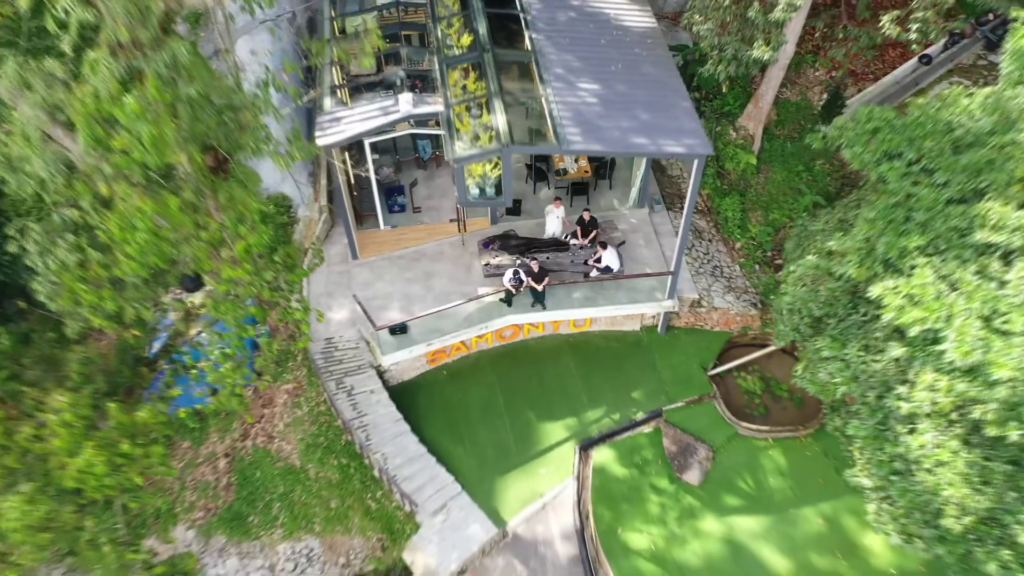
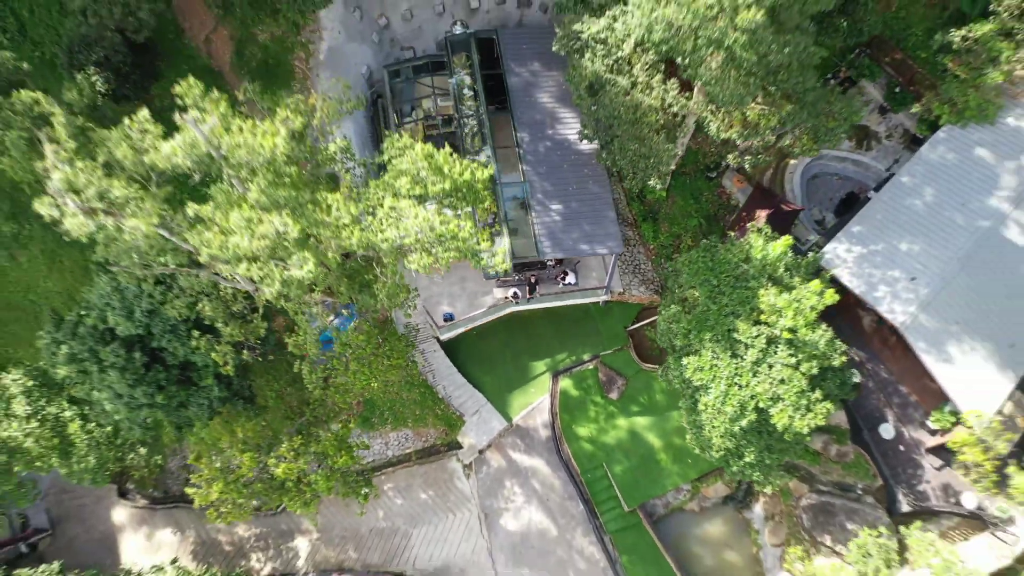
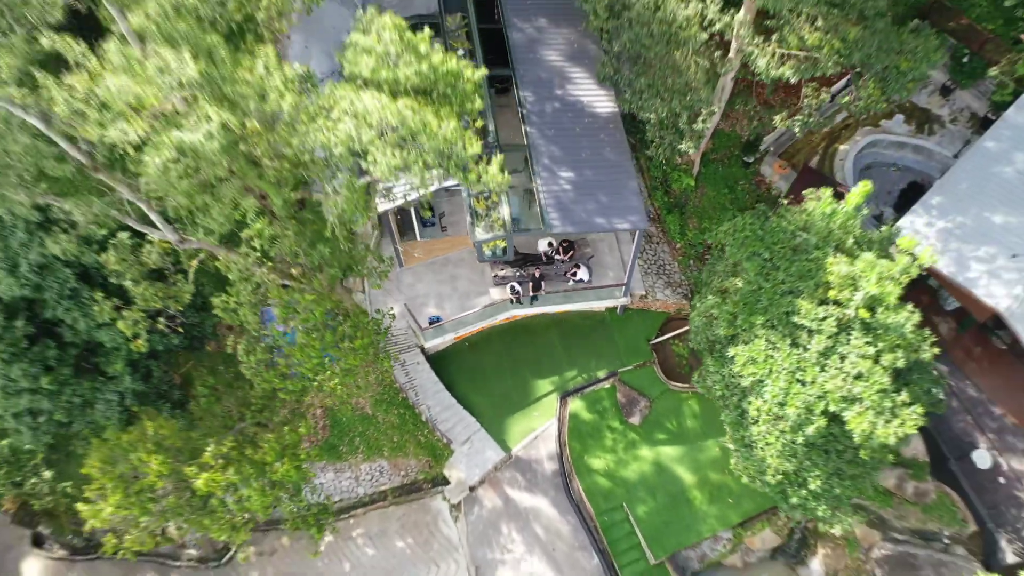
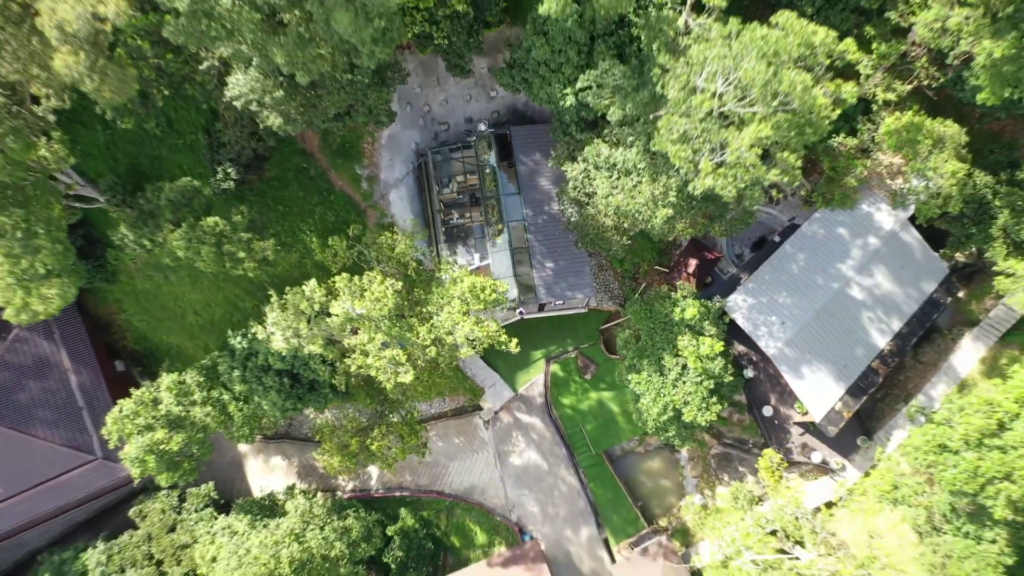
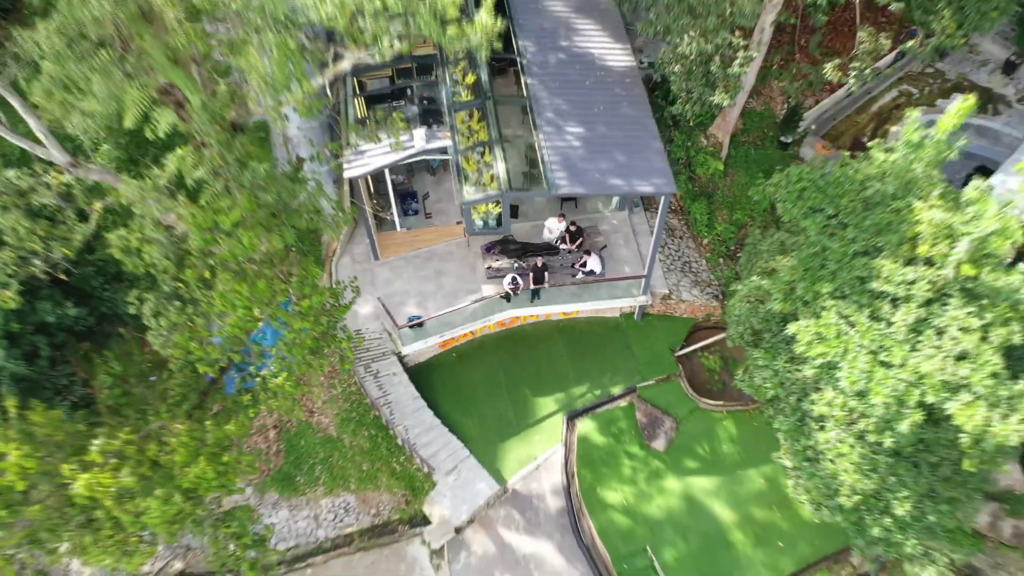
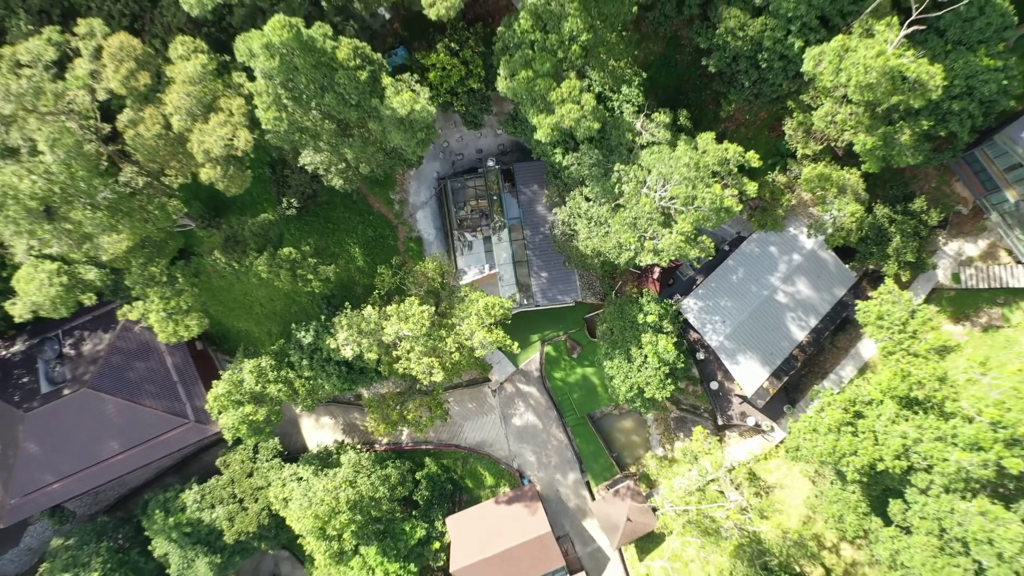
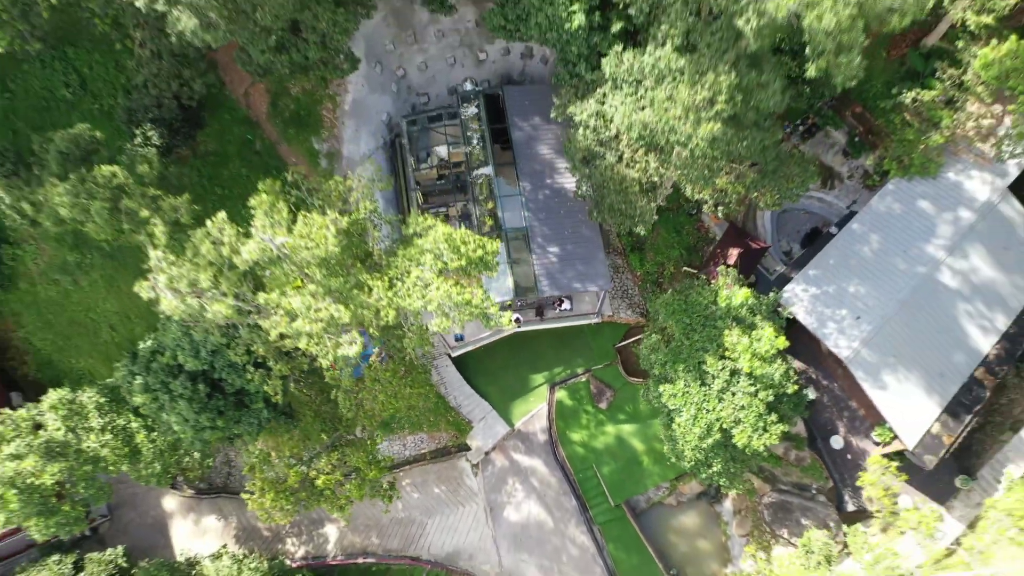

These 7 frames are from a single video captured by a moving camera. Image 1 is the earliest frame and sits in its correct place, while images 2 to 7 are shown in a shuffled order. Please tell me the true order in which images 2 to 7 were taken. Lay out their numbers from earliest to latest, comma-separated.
5, 3, 2, 7, 4, 6
